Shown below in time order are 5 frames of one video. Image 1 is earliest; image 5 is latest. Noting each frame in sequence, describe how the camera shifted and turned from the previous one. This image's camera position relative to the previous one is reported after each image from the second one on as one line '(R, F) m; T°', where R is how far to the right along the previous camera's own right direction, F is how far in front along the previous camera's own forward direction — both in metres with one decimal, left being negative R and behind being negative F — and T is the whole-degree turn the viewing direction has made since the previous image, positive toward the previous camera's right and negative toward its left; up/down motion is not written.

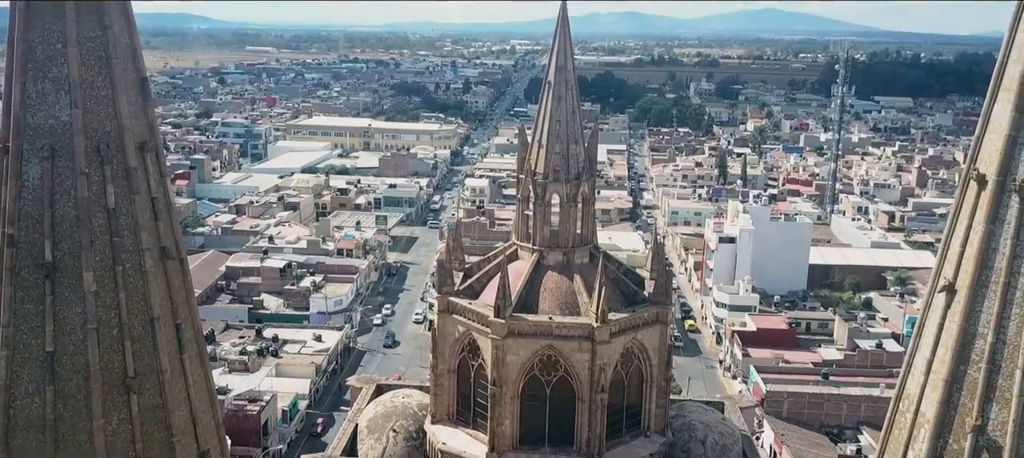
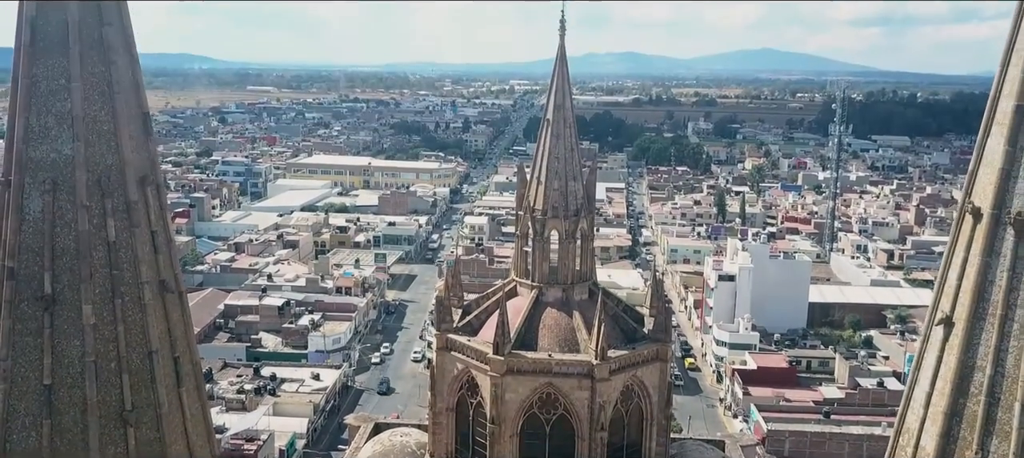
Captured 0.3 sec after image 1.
(0.0, 0.0) m; 0°
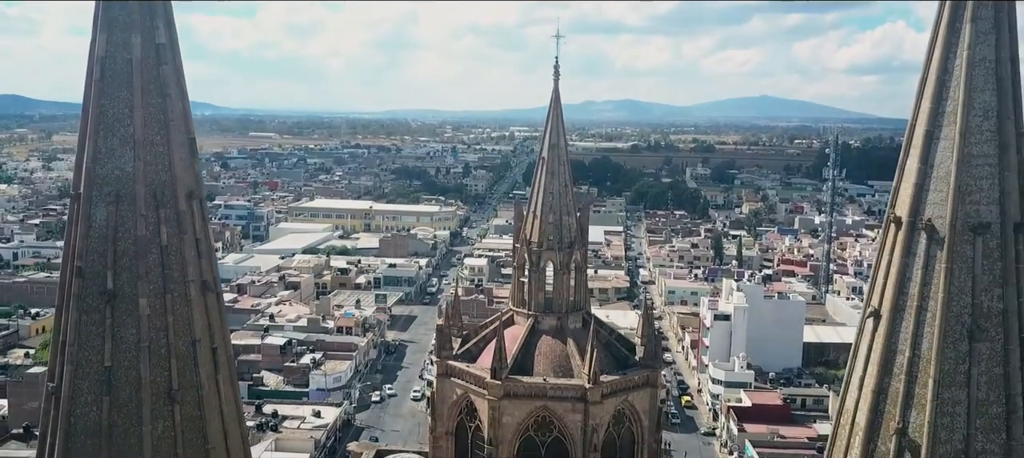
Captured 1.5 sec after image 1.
(0.0, -0.5) m; 0°
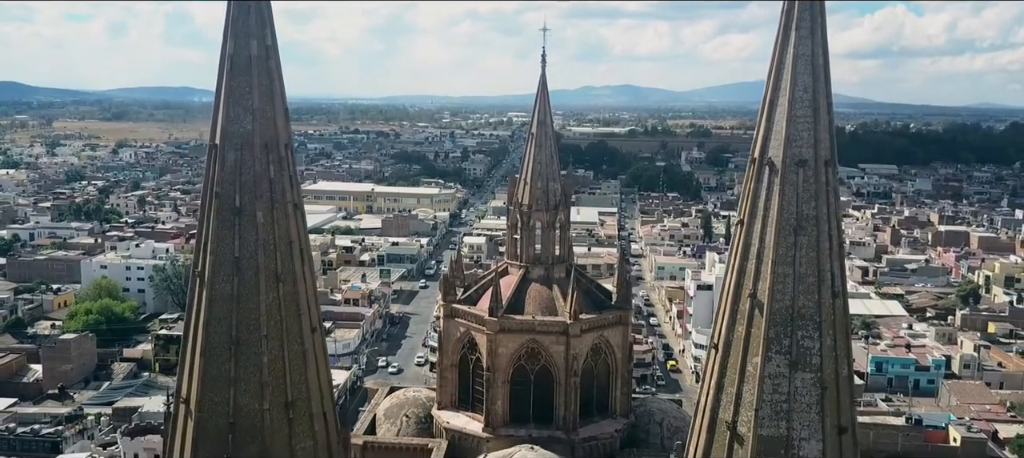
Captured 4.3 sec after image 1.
(+0.1, -1.8) m; 0°
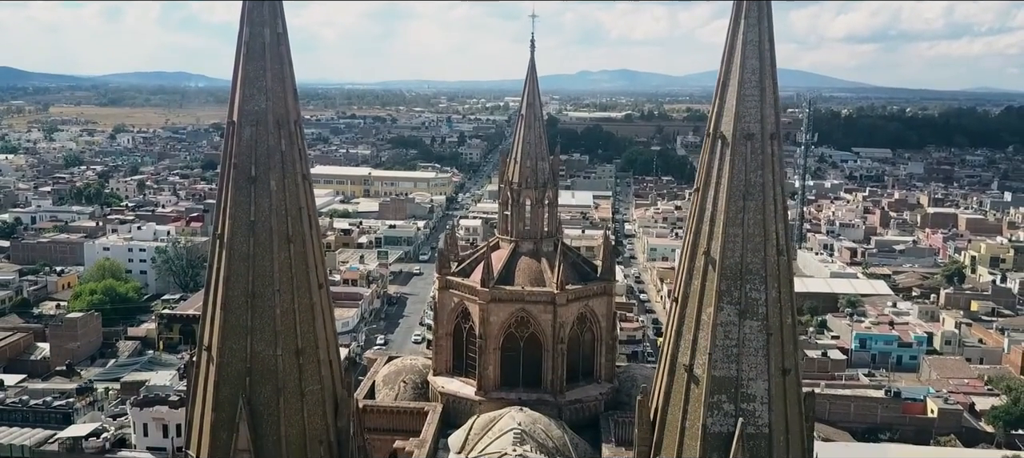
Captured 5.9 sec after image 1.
(+0.1, -0.7) m; 0°
